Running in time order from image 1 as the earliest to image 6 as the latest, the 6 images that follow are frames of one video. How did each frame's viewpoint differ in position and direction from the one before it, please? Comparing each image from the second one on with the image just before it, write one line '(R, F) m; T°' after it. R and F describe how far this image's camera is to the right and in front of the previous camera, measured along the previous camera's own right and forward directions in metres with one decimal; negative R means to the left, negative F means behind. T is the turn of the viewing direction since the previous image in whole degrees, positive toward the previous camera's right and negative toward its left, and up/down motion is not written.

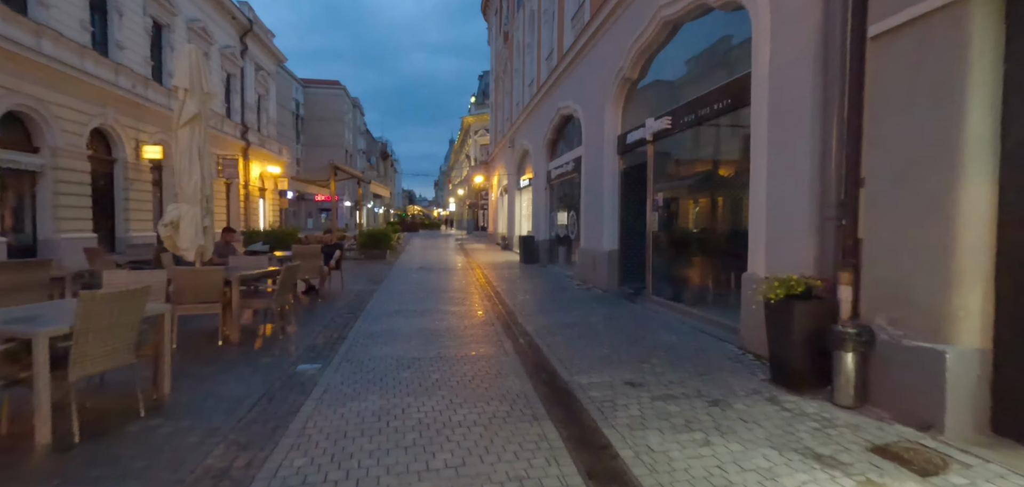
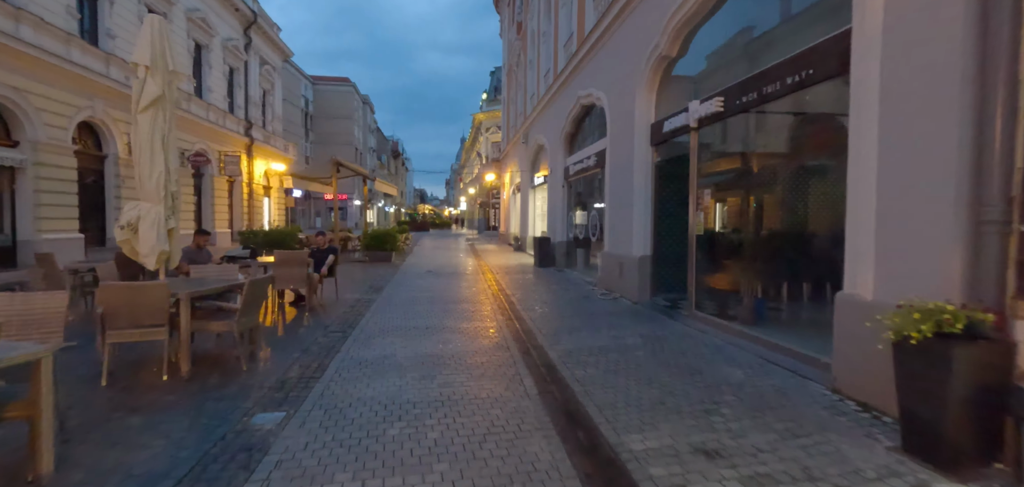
(-0.1, +1.3) m; -1°
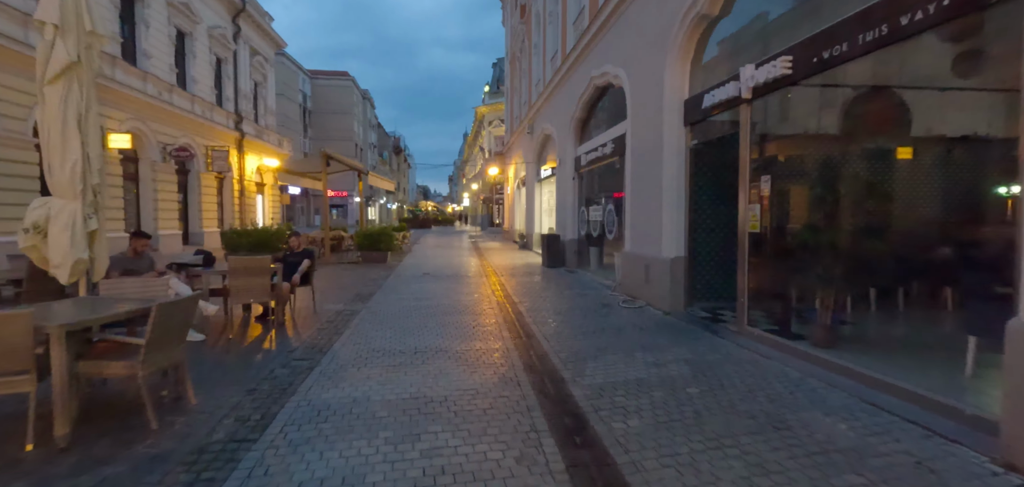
(-0.1, +1.4) m; 0°
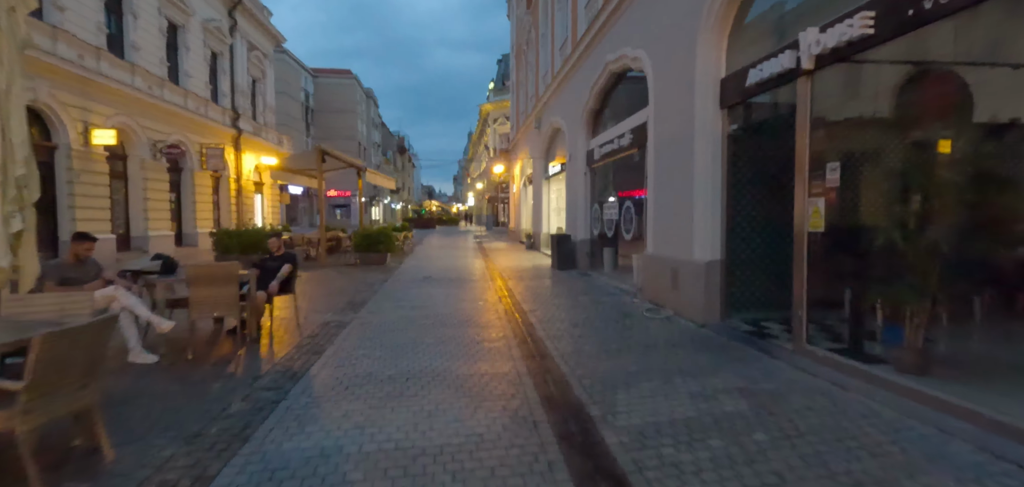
(-0.1, +1.0) m; -1°
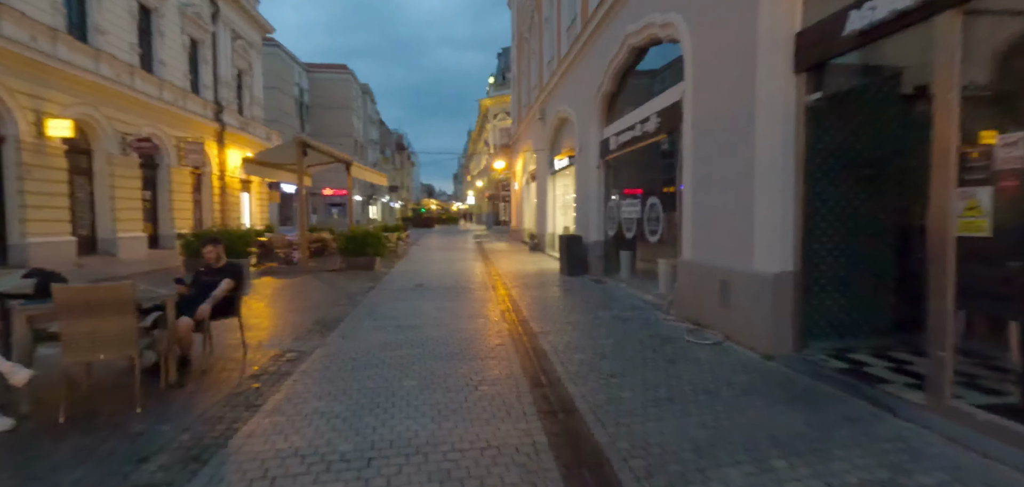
(-0.1, +1.5) m; 0°
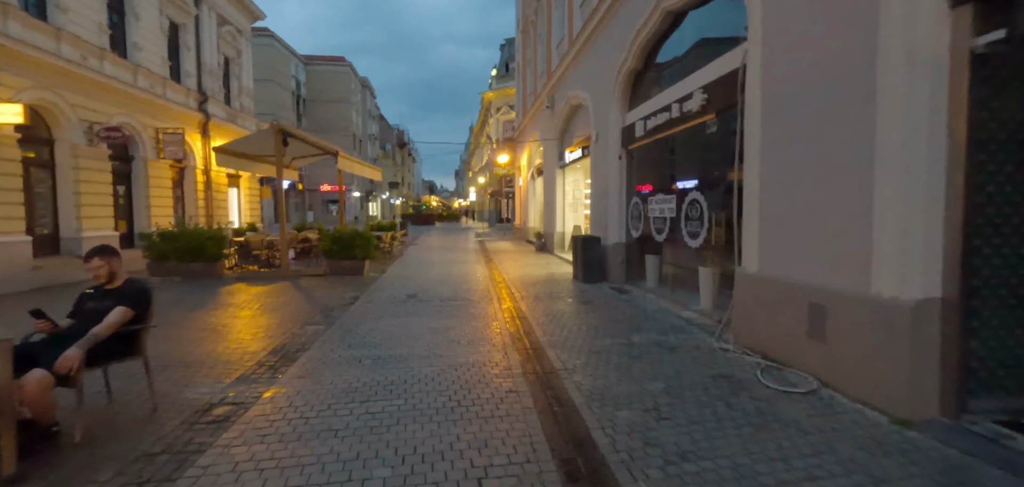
(-0.1, +1.6) m; 0°
